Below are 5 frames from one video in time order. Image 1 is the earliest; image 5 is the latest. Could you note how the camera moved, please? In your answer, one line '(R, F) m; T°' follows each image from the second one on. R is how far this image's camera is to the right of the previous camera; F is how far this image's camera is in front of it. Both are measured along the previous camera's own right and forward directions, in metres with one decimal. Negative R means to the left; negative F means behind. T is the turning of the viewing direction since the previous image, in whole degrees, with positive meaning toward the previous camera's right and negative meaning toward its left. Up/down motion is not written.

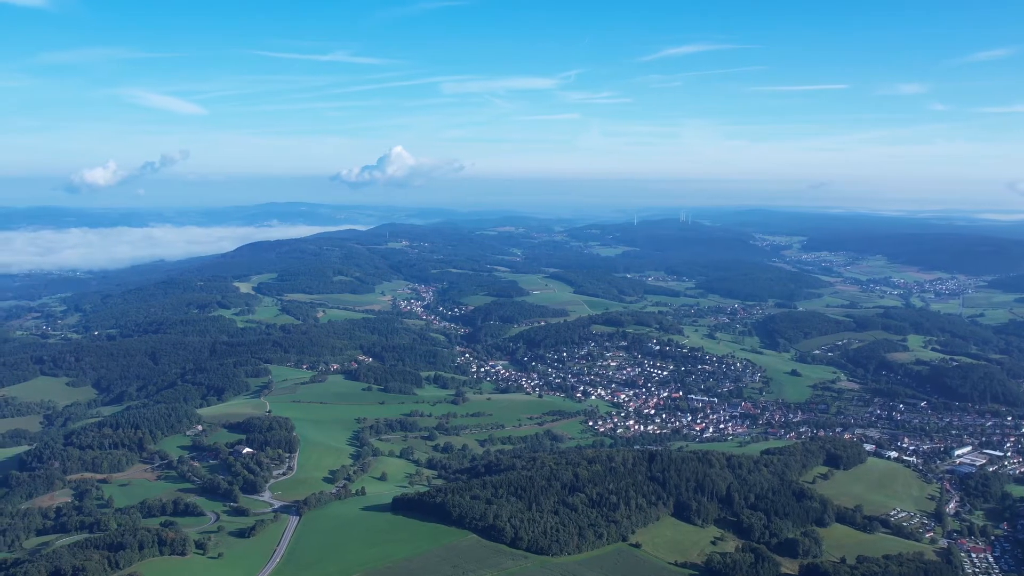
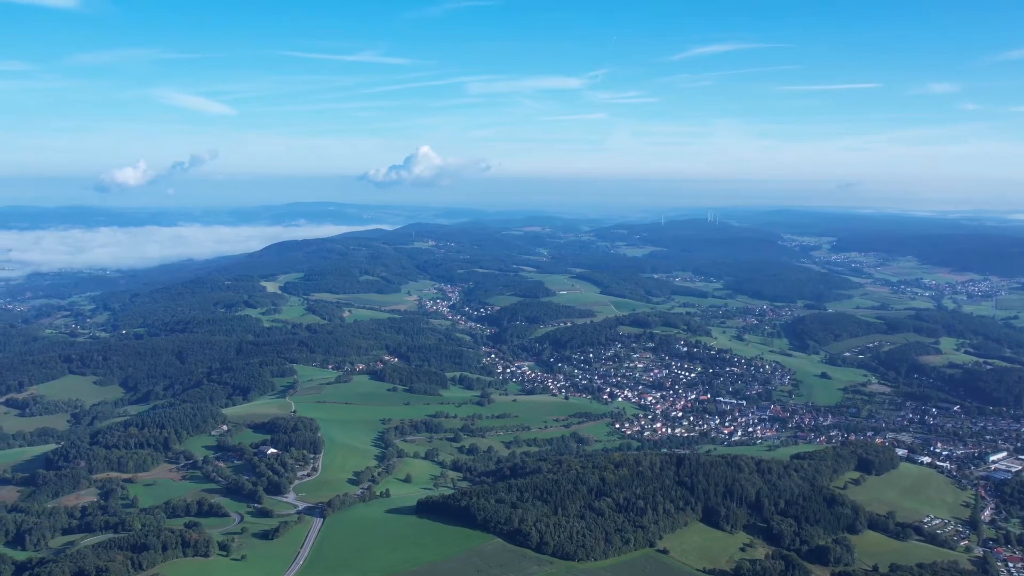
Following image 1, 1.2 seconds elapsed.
(0.0, +0.4) m; -2°
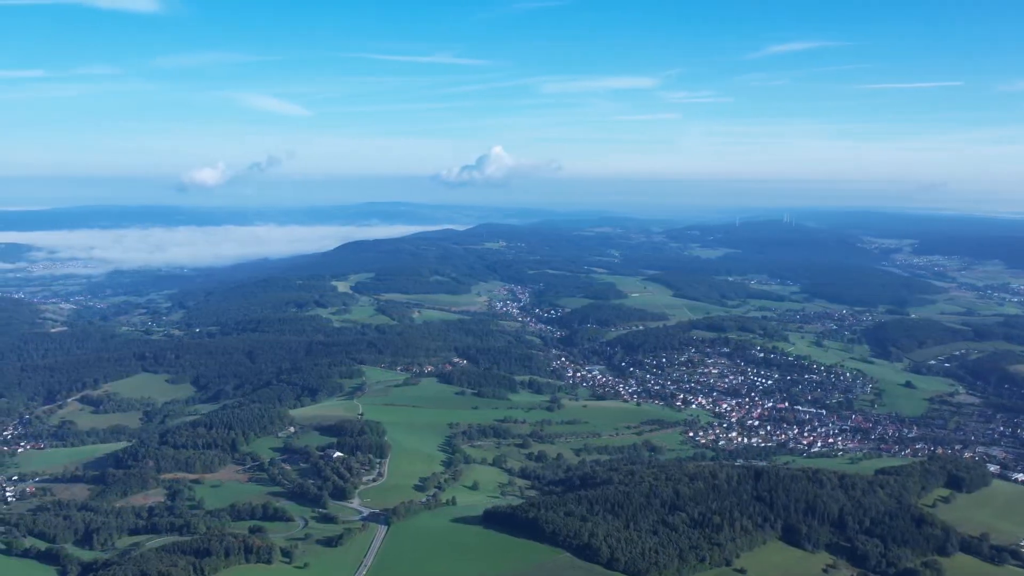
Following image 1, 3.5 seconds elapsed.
(-0.1, +1.1) m; -6°
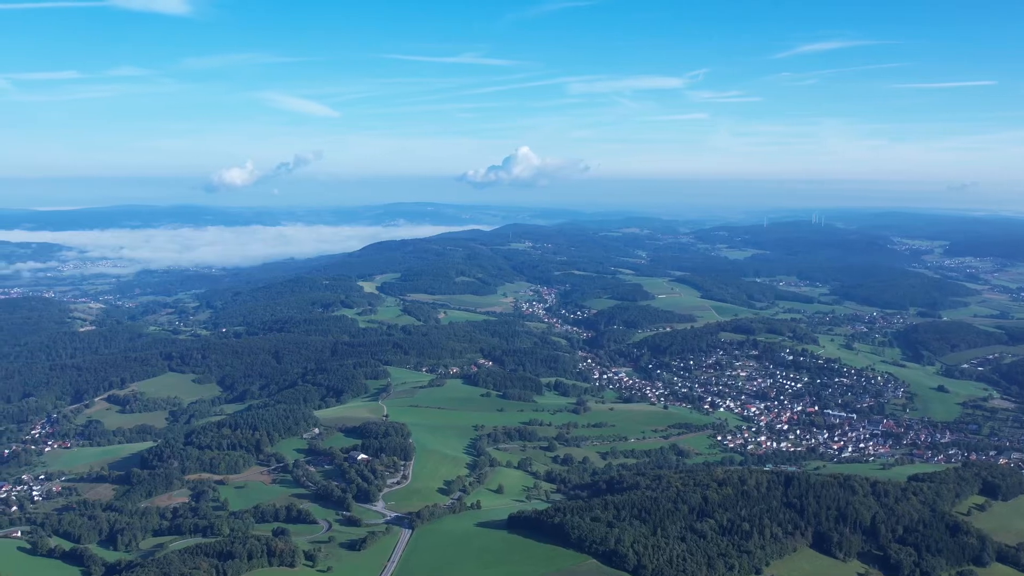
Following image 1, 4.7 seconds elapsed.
(0.0, +0.4) m; -2°
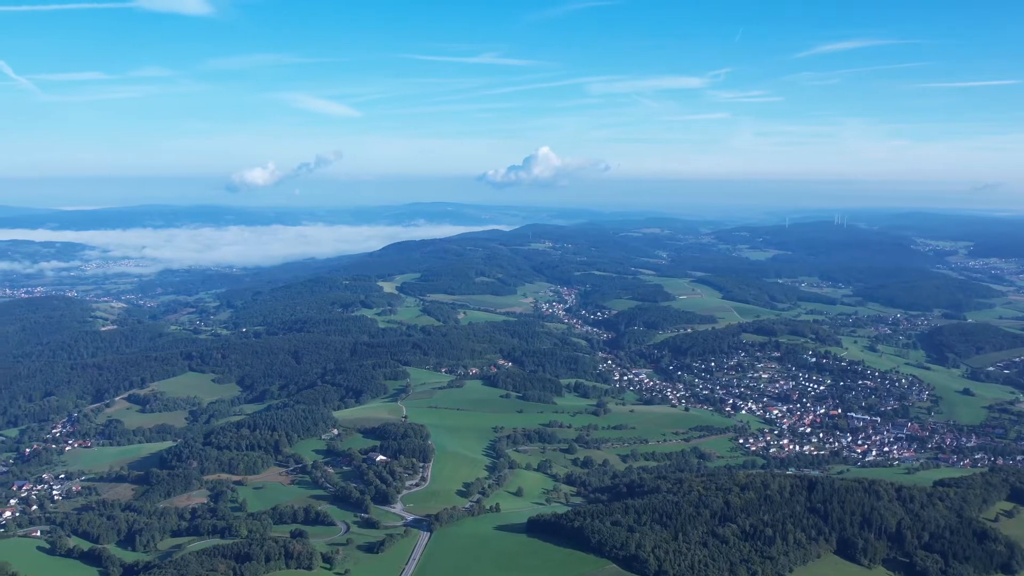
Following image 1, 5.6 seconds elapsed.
(0.0, +0.3) m; -2°
